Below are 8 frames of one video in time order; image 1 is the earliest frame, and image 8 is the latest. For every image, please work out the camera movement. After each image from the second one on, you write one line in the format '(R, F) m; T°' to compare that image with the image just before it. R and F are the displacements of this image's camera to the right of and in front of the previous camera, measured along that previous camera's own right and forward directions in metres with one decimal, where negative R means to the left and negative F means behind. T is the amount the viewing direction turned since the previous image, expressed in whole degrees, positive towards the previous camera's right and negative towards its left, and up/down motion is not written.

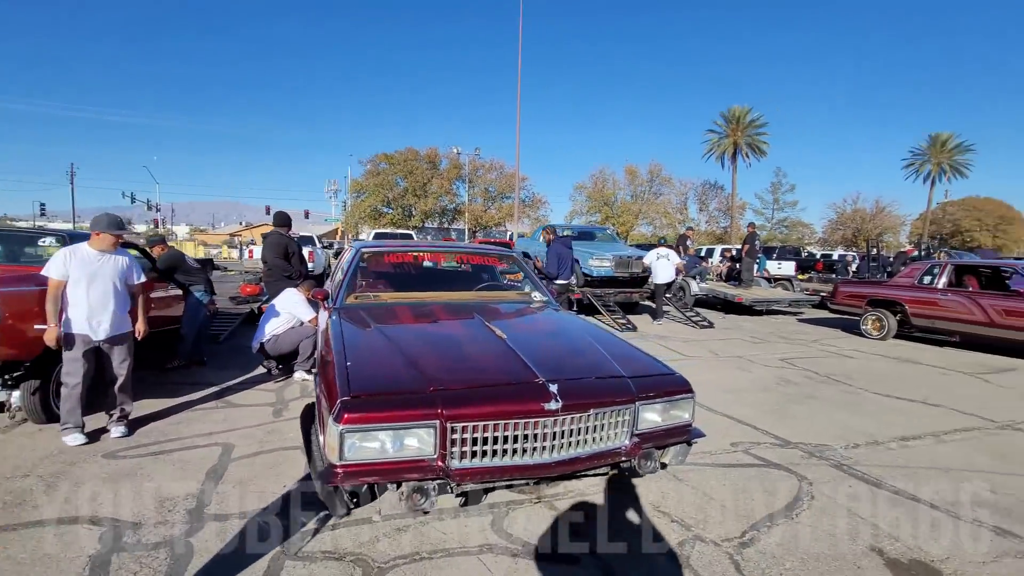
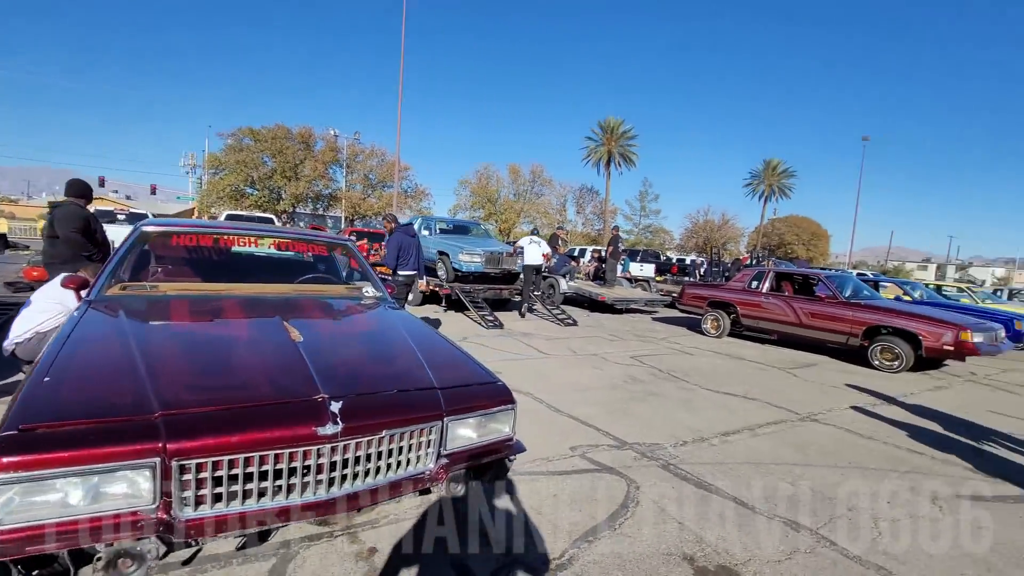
(+0.4, +0.3) m; +13°
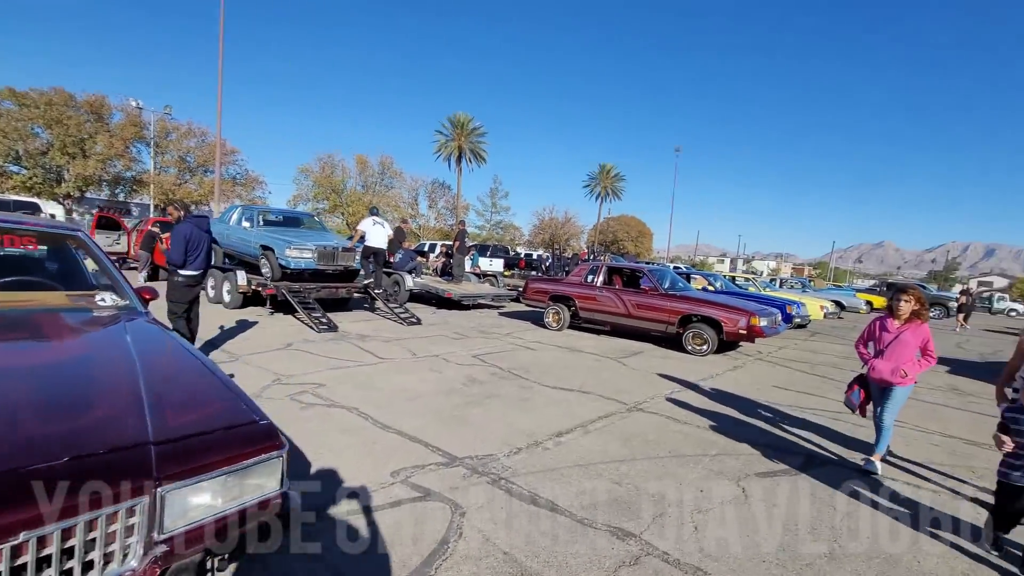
(+0.3, +0.4) m; +17°
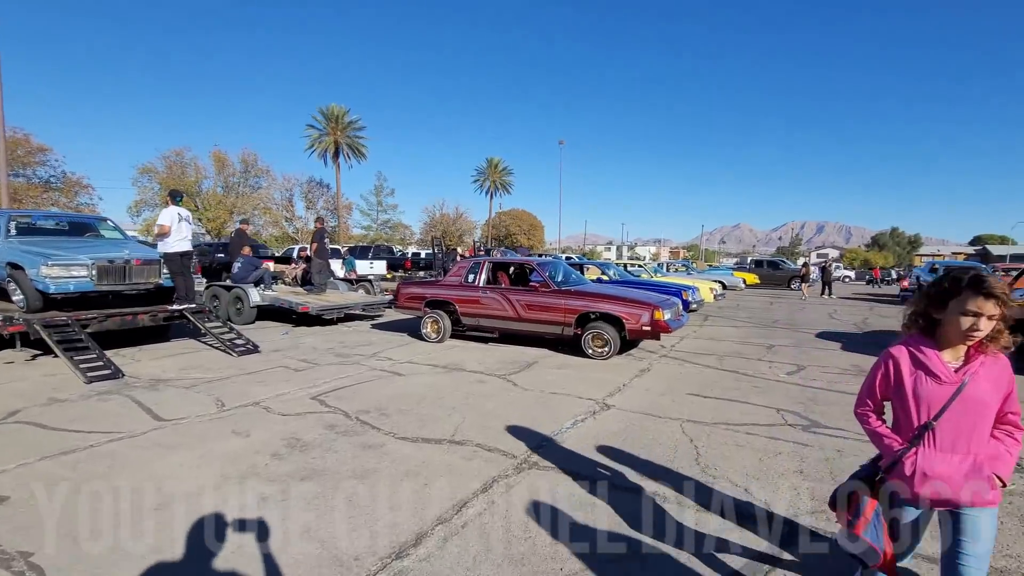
(+0.6, +1.7) m; +12°
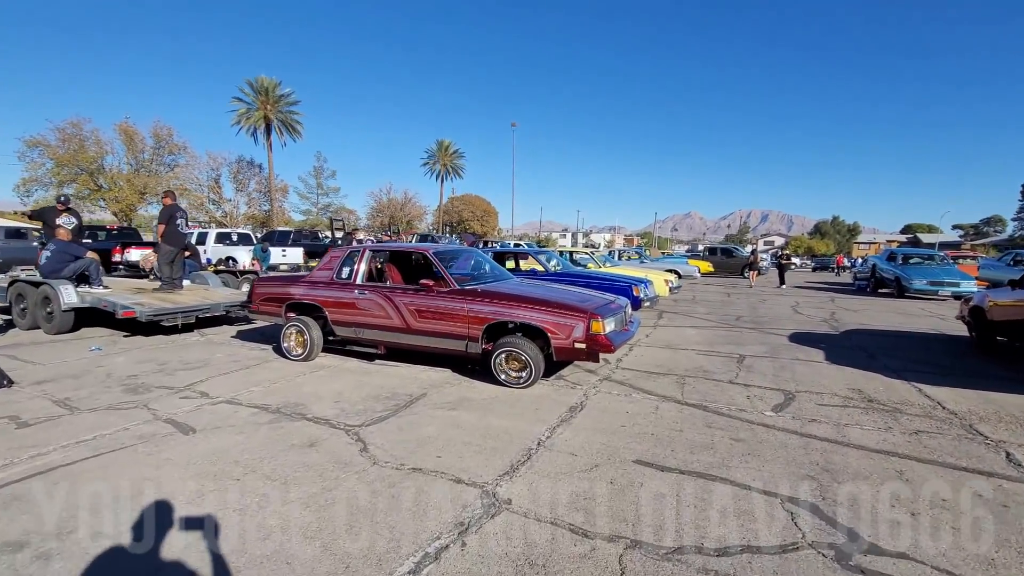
(+0.9, +2.4) m; +5°
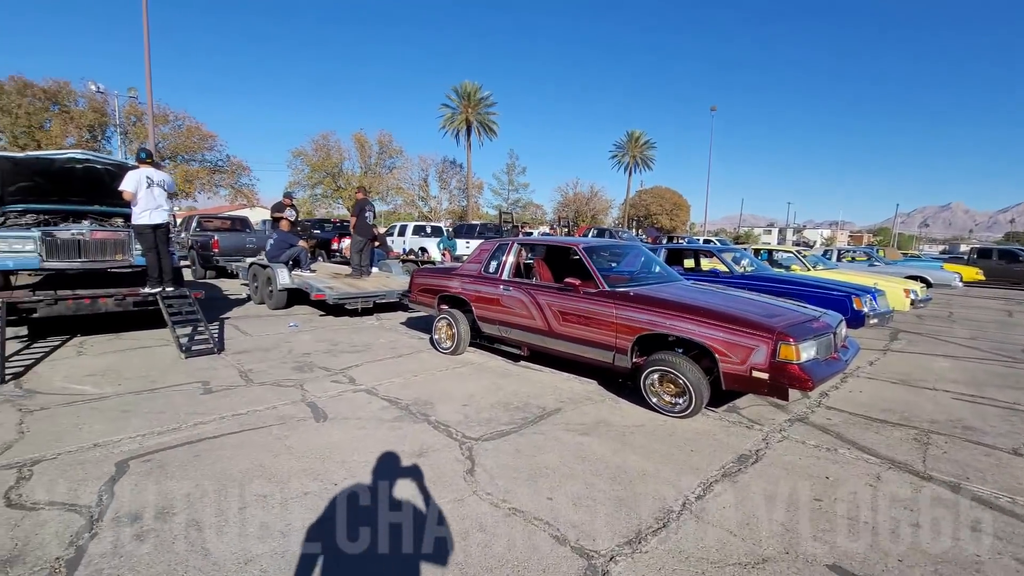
(+0.3, +0.9) m; -21°
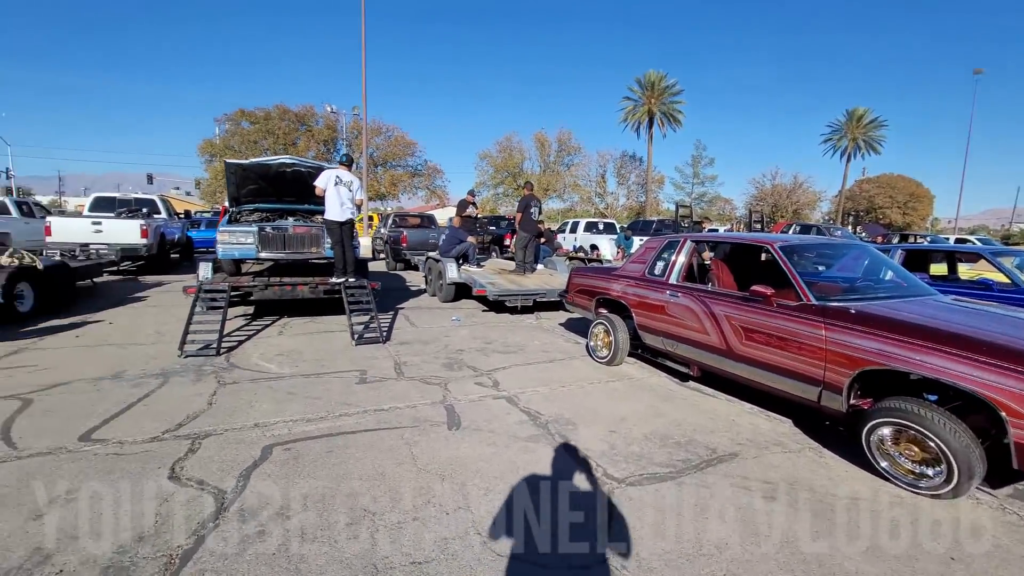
(+0.1, +0.7) m; -20°
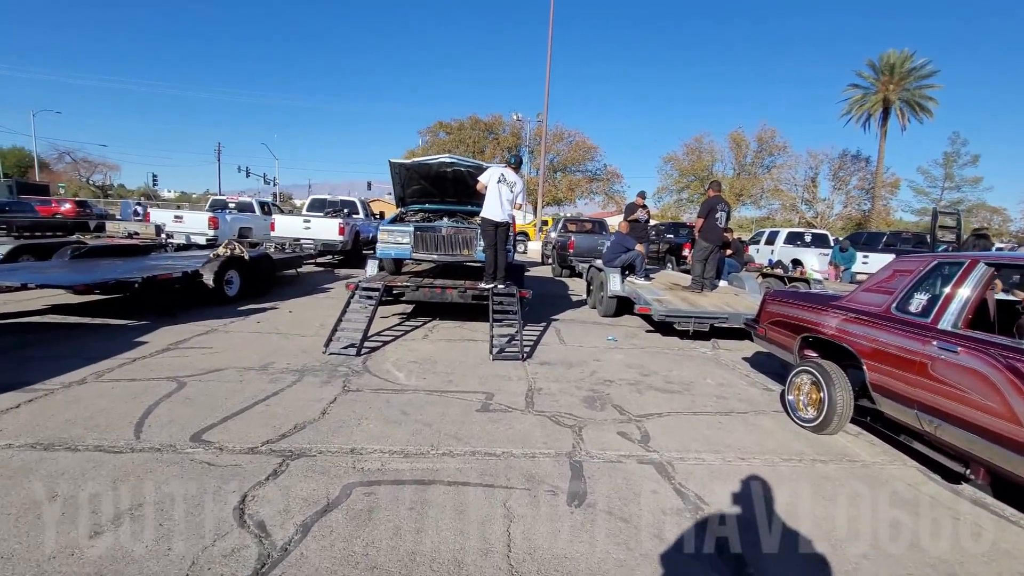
(+0.1, +1.1) m; -20°
